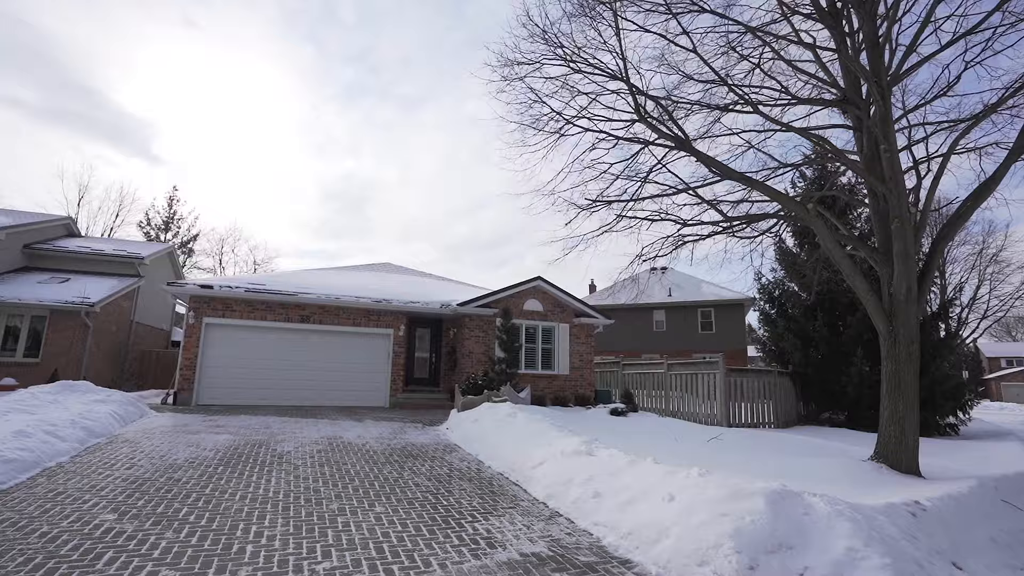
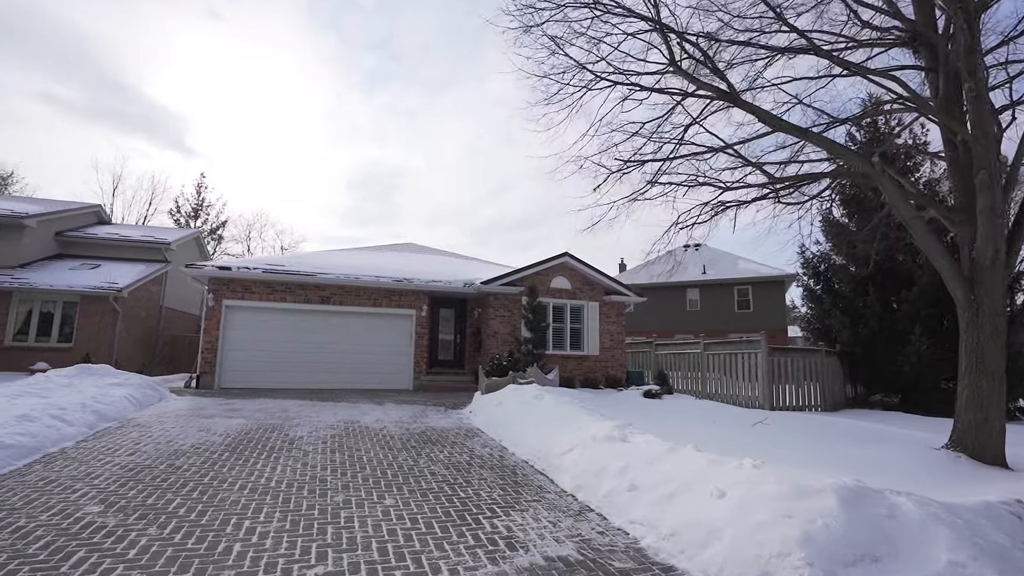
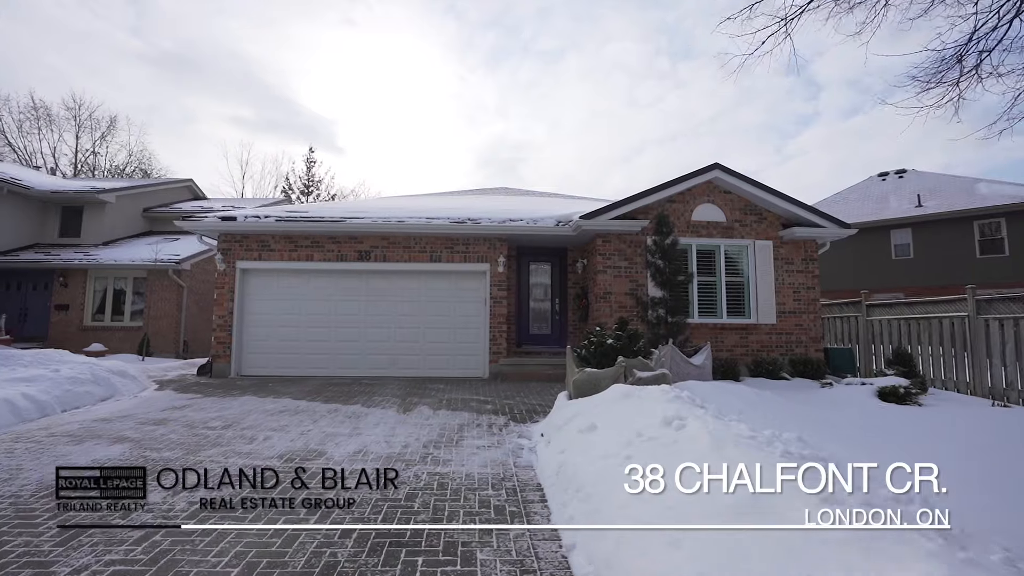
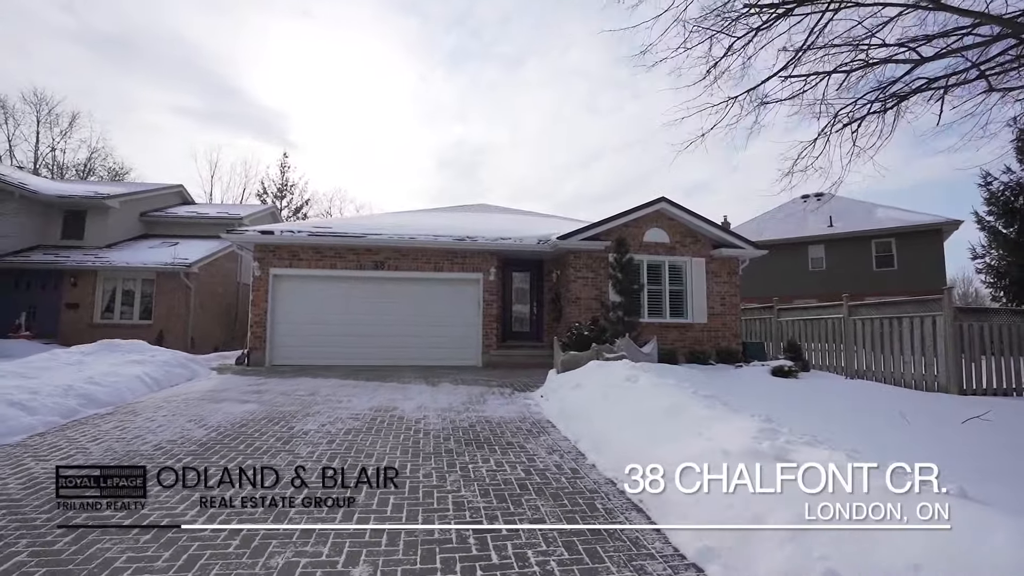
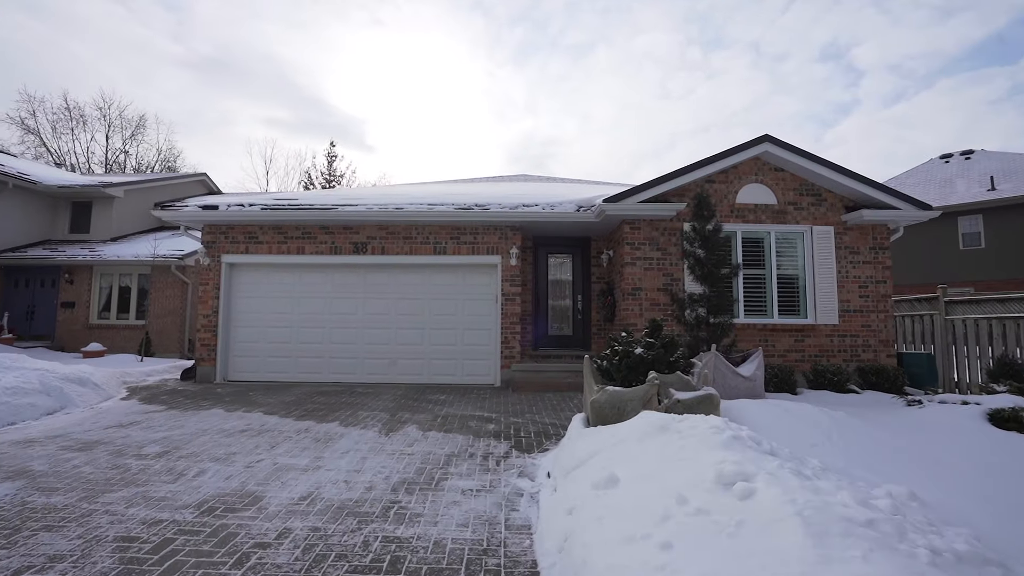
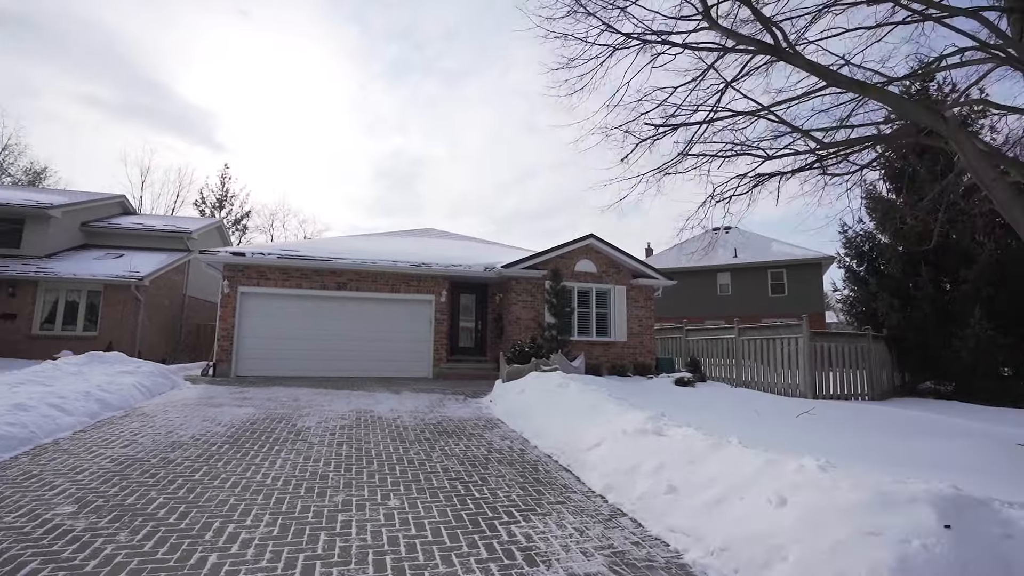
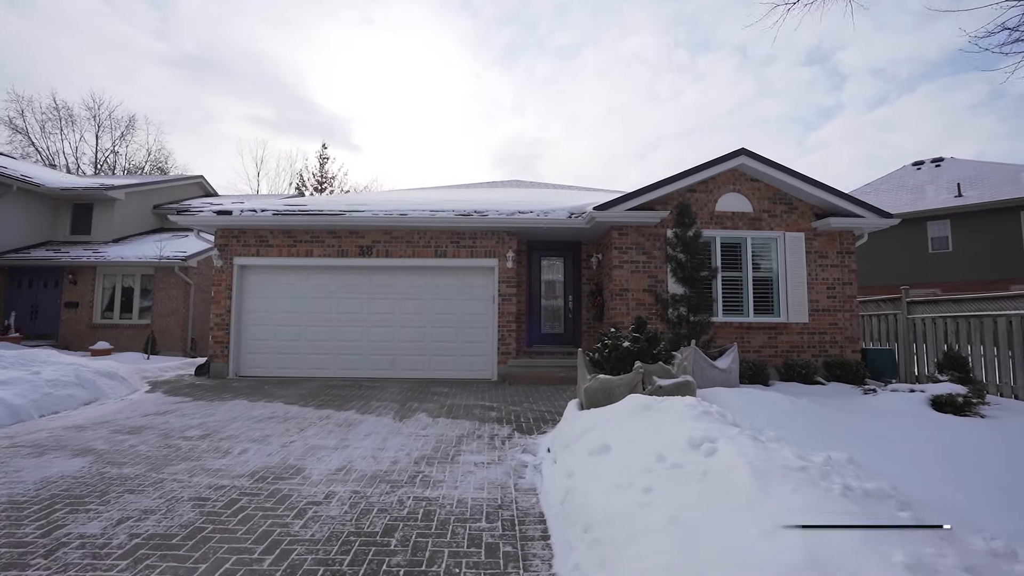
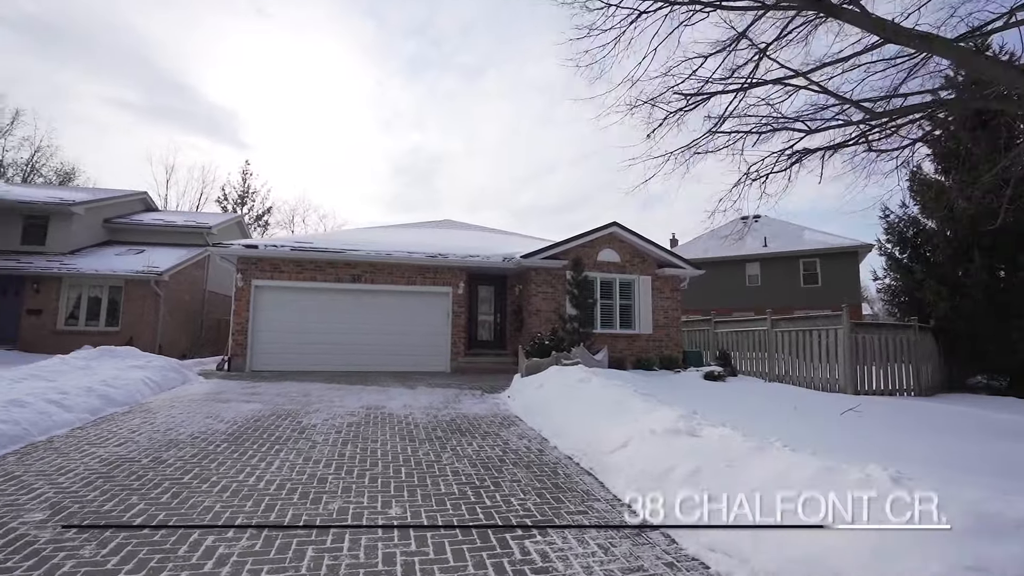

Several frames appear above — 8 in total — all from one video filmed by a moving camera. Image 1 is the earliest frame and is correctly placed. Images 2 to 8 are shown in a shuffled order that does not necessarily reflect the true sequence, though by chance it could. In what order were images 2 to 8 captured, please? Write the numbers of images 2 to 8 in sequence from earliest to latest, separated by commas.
2, 6, 8, 4, 3, 7, 5
